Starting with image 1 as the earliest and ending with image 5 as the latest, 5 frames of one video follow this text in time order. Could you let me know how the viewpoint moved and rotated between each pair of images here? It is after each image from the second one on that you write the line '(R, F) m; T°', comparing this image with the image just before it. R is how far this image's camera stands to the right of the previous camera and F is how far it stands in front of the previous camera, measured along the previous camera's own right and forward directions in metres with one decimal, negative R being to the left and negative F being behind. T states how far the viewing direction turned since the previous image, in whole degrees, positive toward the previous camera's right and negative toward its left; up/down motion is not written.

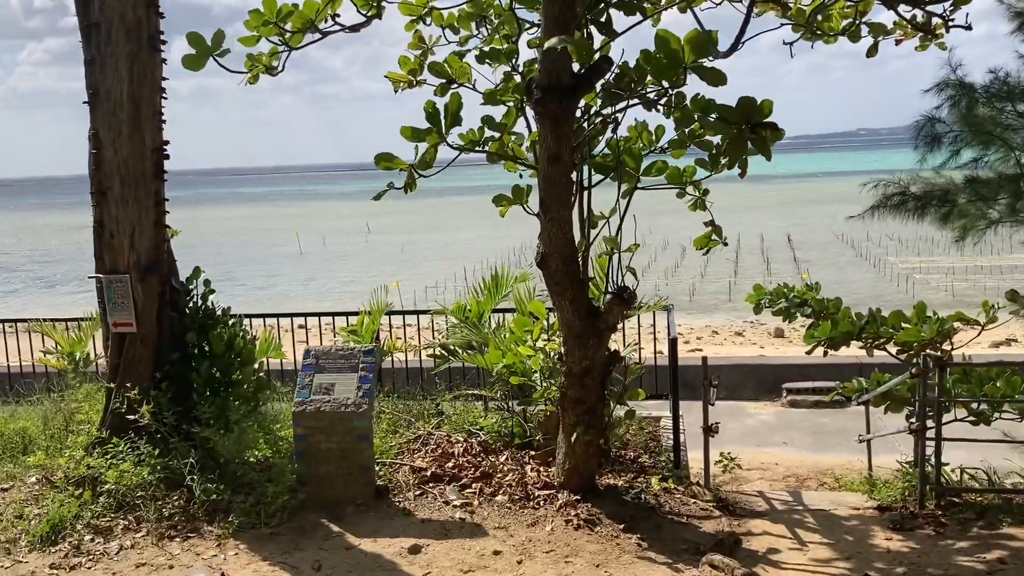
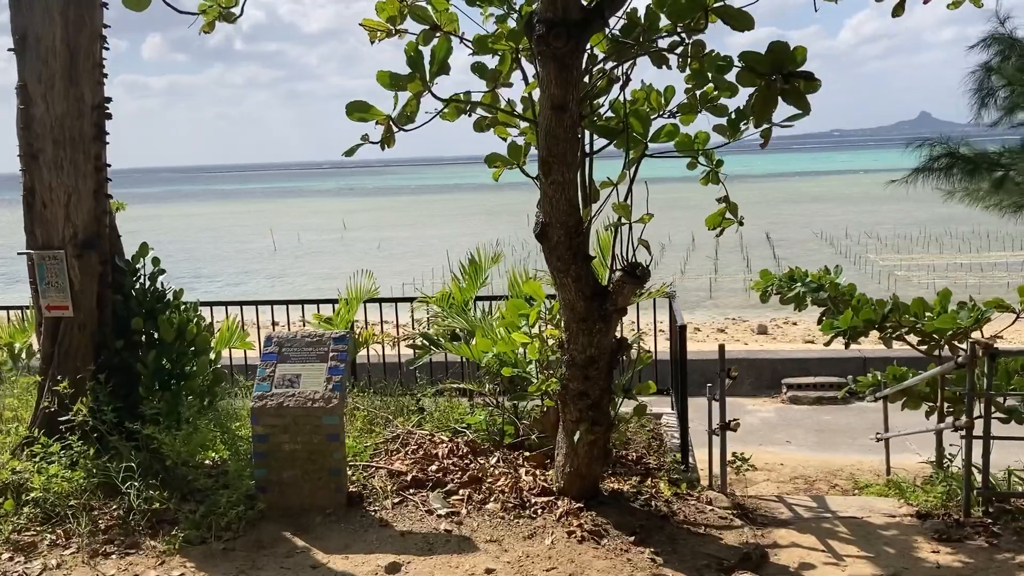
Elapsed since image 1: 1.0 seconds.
(-0.1, +0.6) m; +1°
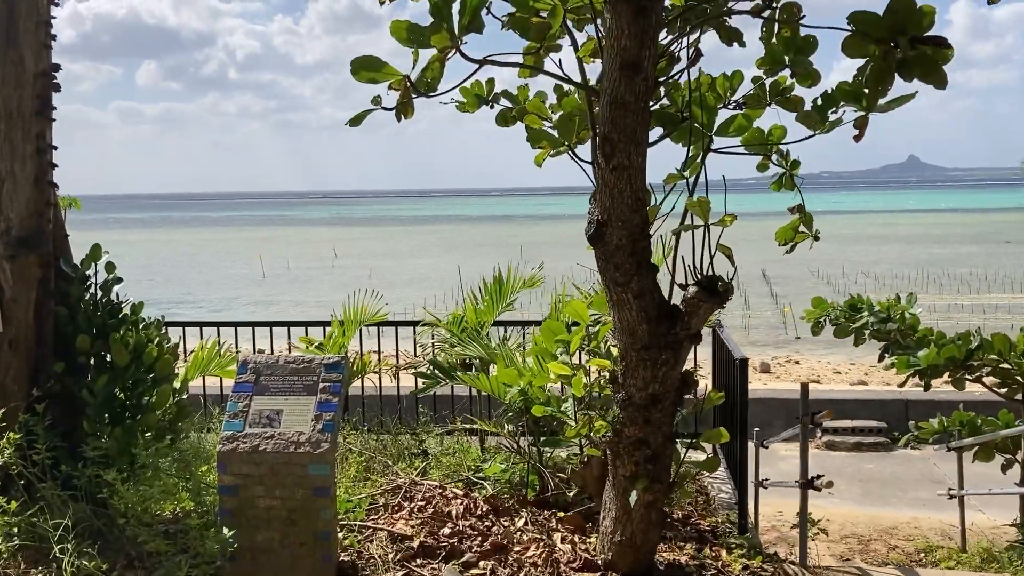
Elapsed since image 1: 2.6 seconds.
(-0.2, +0.8) m; +1°
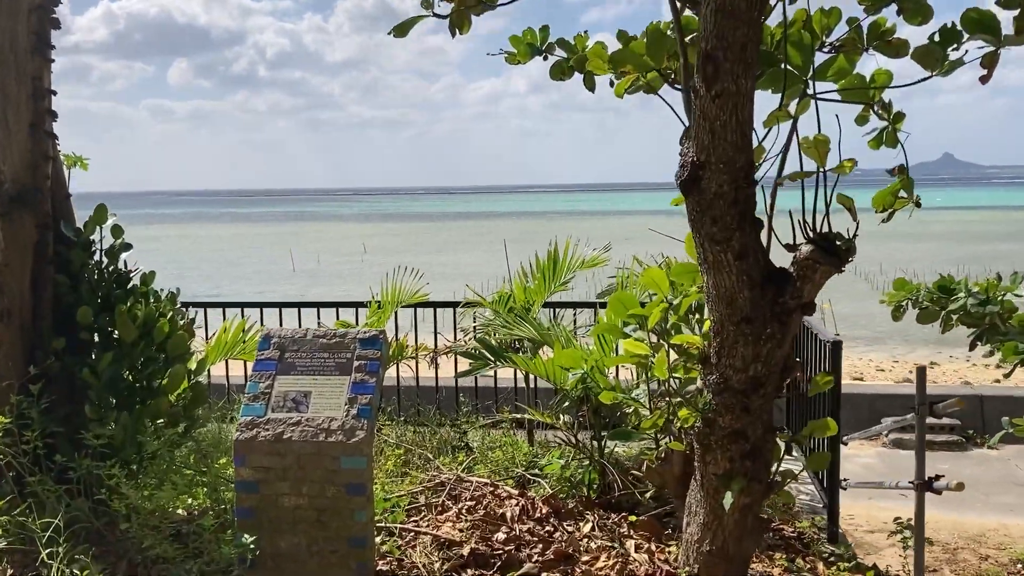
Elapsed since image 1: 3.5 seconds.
(-0.1, +0.5) m; -2°
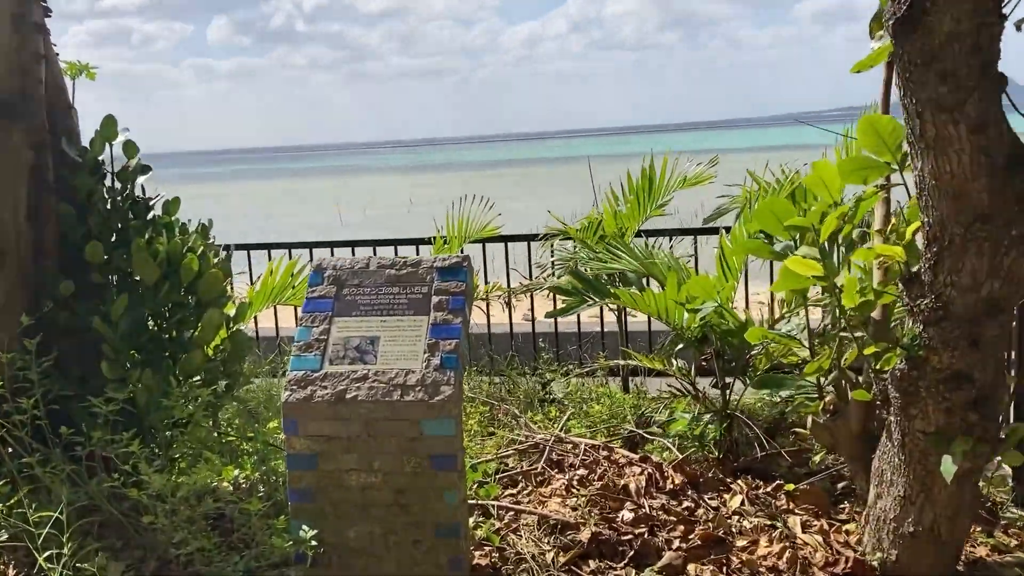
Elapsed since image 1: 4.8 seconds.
(-0.2, +0.7) m; -3°
